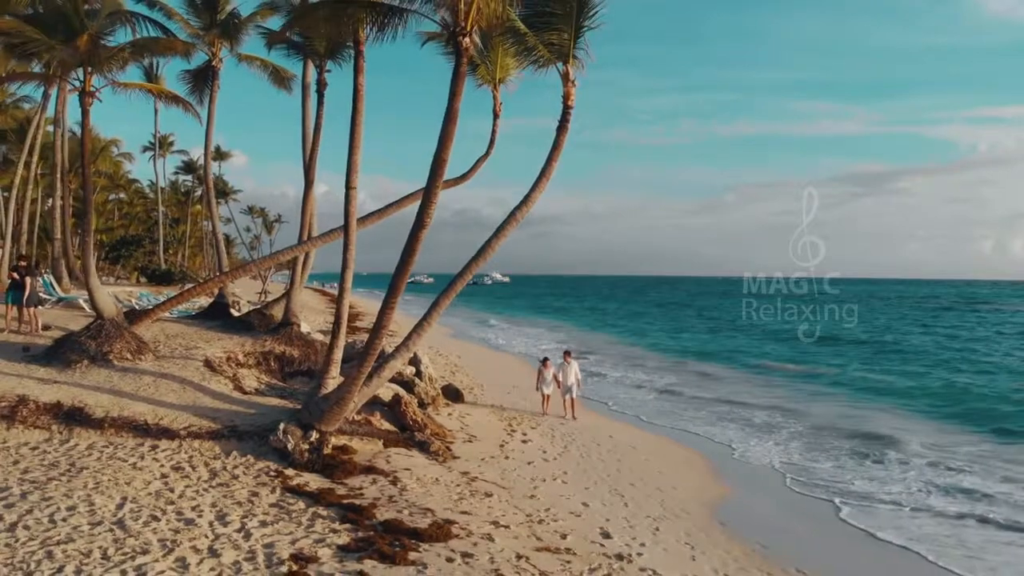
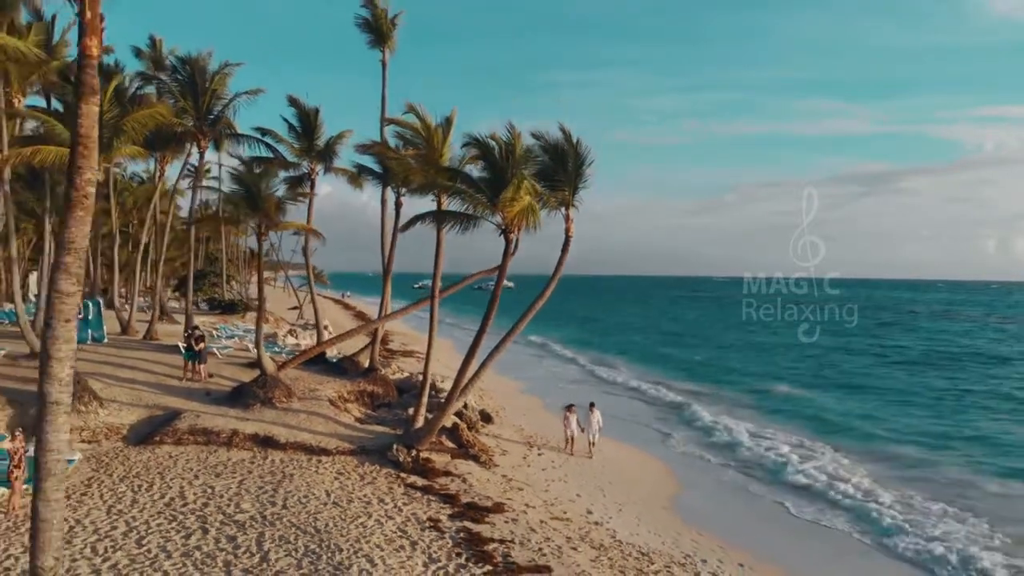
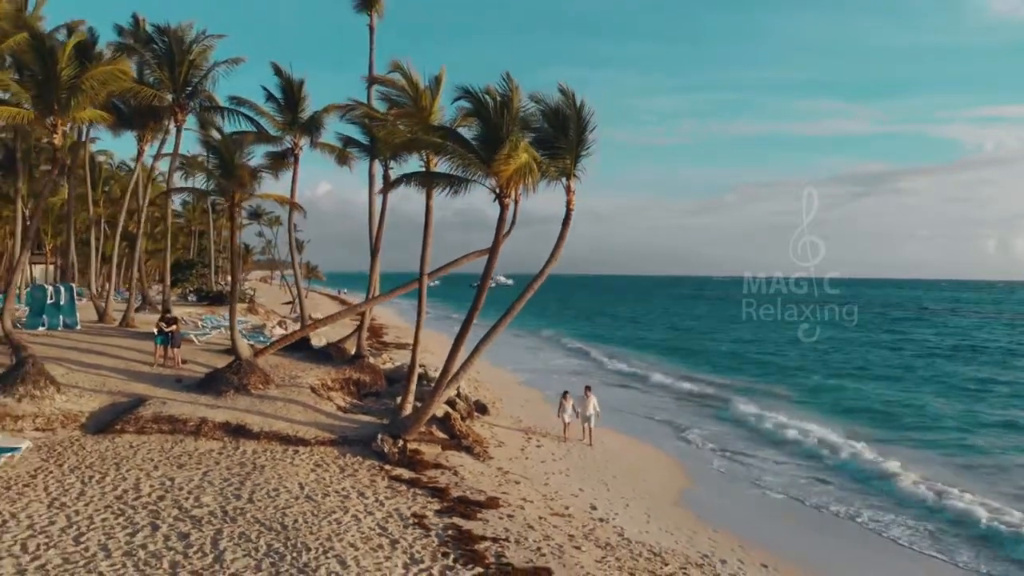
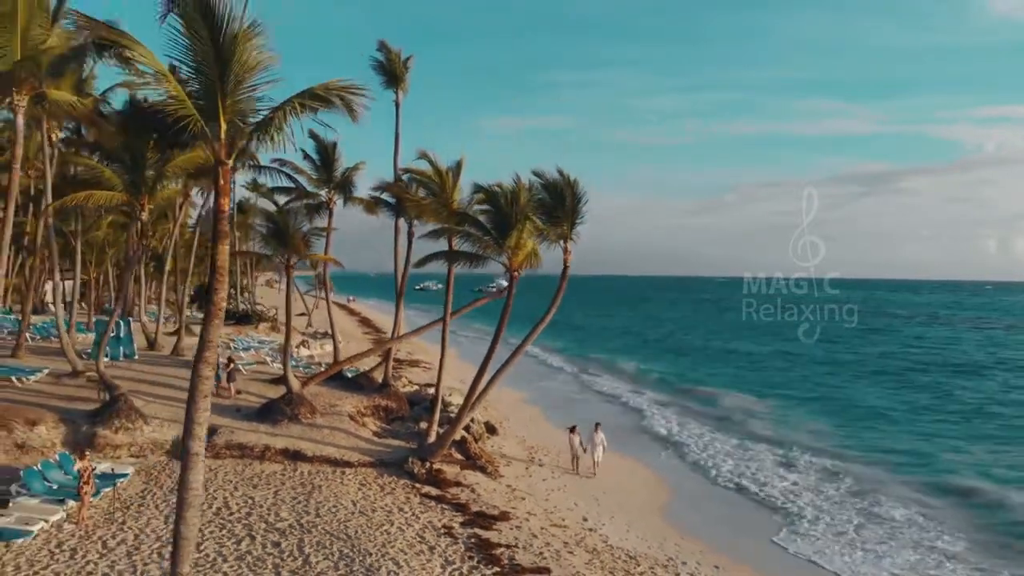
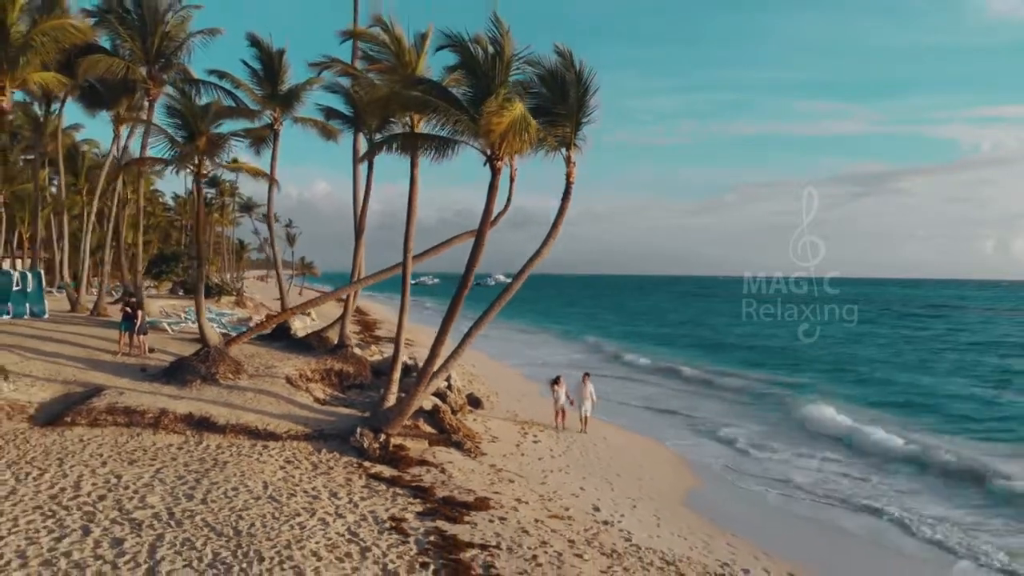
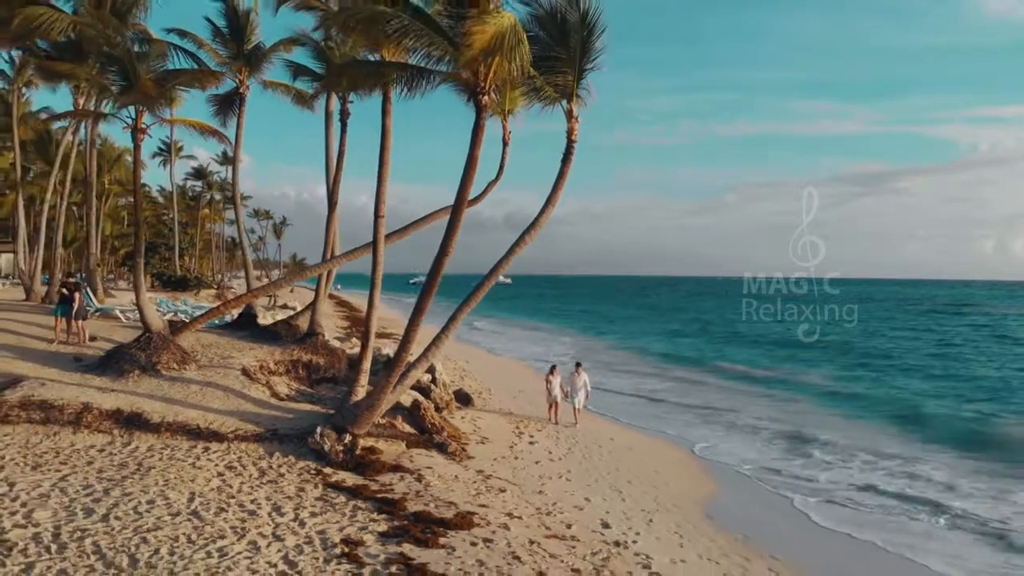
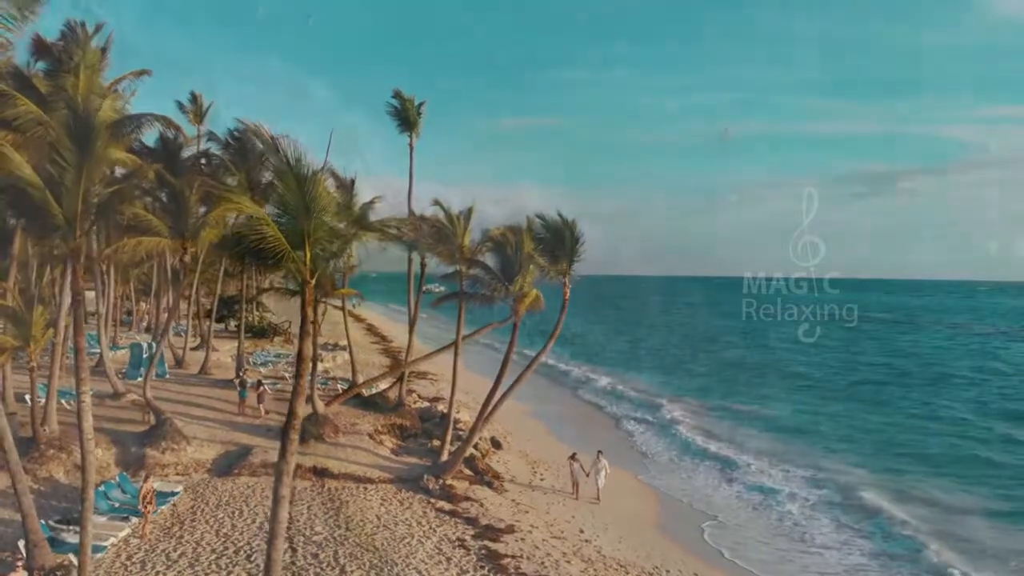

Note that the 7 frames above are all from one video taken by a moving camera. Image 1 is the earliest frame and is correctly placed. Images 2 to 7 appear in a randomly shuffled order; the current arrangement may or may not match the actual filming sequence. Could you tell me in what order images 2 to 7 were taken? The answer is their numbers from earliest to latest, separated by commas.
6, 5, 3, 2, 4, 7
